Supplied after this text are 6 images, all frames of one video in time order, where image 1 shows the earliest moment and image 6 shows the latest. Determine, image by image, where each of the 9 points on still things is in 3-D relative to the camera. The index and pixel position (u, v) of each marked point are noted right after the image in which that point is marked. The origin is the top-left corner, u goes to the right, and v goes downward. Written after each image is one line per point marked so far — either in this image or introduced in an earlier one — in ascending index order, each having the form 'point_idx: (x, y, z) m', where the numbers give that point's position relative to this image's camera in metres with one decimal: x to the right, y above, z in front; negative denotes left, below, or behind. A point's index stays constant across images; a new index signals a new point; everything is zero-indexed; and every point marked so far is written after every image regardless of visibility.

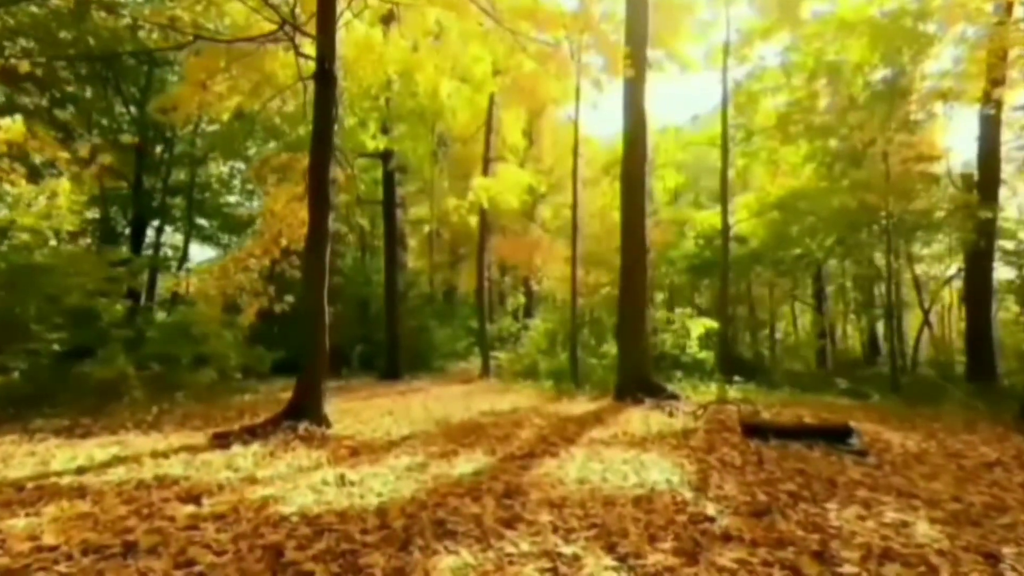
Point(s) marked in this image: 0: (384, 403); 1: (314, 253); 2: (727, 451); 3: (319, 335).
0: (-3.0, -2.7, +12.8) m
1: (-3.3, +0.6, +9.1) m
2: (+2.9, -2.2, +7.3) m
3: (-3.1, -0.7, +9.0) m
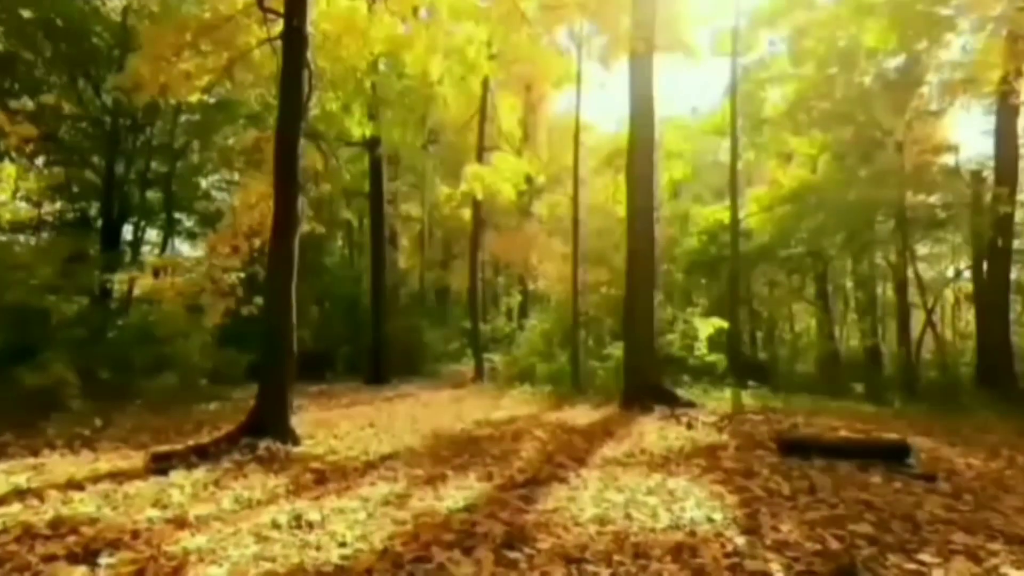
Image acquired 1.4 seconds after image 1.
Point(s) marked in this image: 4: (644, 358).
0: (-3.1, -2.6, +11.5) m
1: (-3.3, +0.7, +7.9) m
2: (+2.9, -2.1, +6.1) m
3: (-3.2, -0.7, +7.7) m
4: (+3.1, -1.6, +12.8) m
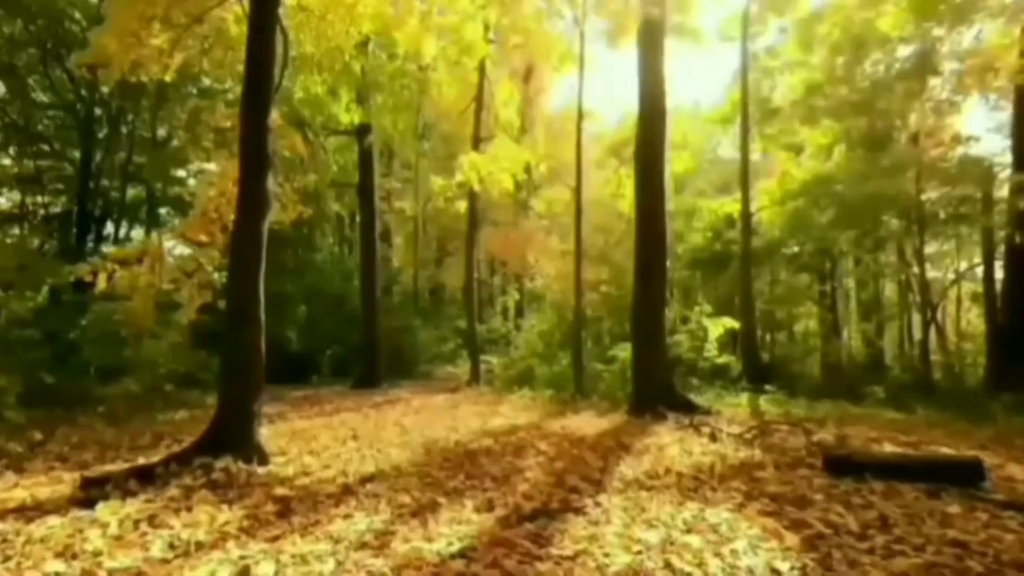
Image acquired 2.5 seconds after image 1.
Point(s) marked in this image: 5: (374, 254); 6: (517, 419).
0: (-3.1, -2.5, +10.5) m
1: (-3.3, +0.8, +6.8) m
2: (+2.9, -2.0, +5.1) m
3: (-3.1, -0.6, +6.6) m
4: (+3.1, -1.5, +11.8) m
5: (-4.6, +1.1, +18.1) m
6: (+0.1, -2.7, +11.2) m
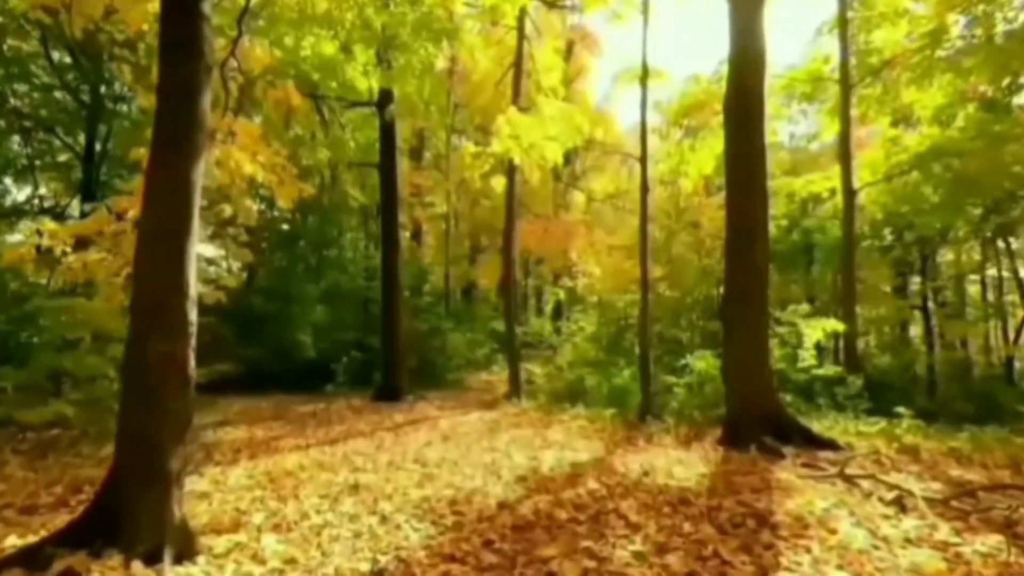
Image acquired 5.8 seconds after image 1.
0: (-2.2, -2.4, +7.9) m
1: (-2.7, +0.9, +4.2) m
2: (+3.4, -1.8, +2.2) m
3: (-2.5, -0.4, +4.1) m
4: (+4.0, -1.4, +8.8) m
5: (-3.3, +1.2, +15.6) m
6: (+1.0, -2.6, +8.5) m
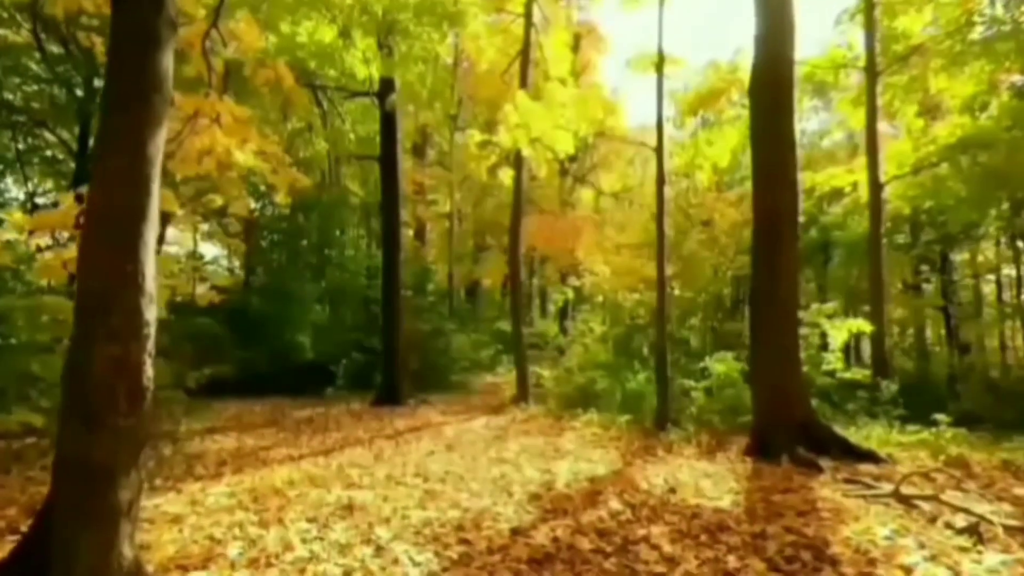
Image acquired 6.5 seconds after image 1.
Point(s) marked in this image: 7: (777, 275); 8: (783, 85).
0: (-2.1, -2.4, +7.2) m
1: (-2.5, +1.0, +3.6) m
2: (+3.5, -1.8, +1.5) m
3: (-2.4, -0.4, +3.4) m
4: (+4.1, -1.4, +8.1) m
5: (-3.1, +1.3, +14.9) m
6: (+1.1, -2.5, +7.8) m
7: (+4.1, +0.2, +8.4) m
8: (+4.3, +3.1, +8.6) m
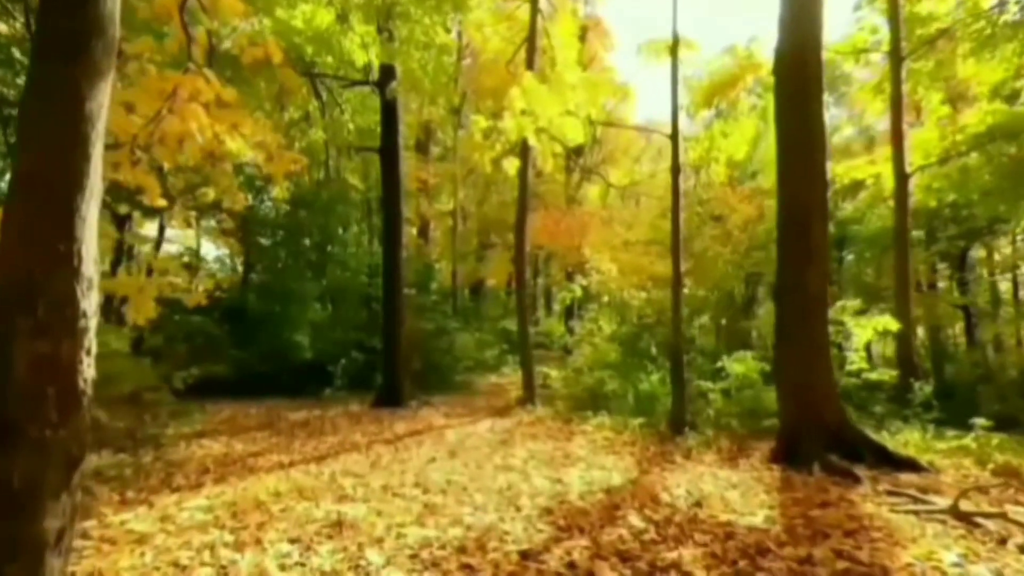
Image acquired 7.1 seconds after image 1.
0: (-2.0, -2.3, +6.6) m
1: (-2.5, +1.0, +3.0) m
2: (+3.6, -1.7, +0.8) m
3: (-2.3, -0.3, +2.8) m
4: (+4.2, -1.3, +7.5) m
5: (-2.9, +1.3, +14.3) m
6: (+1.2, -2.4, +7.2) m
7: (+4.2, +0.3, +7.7) m
8: (+4.4, +3.2, +8.0) m
